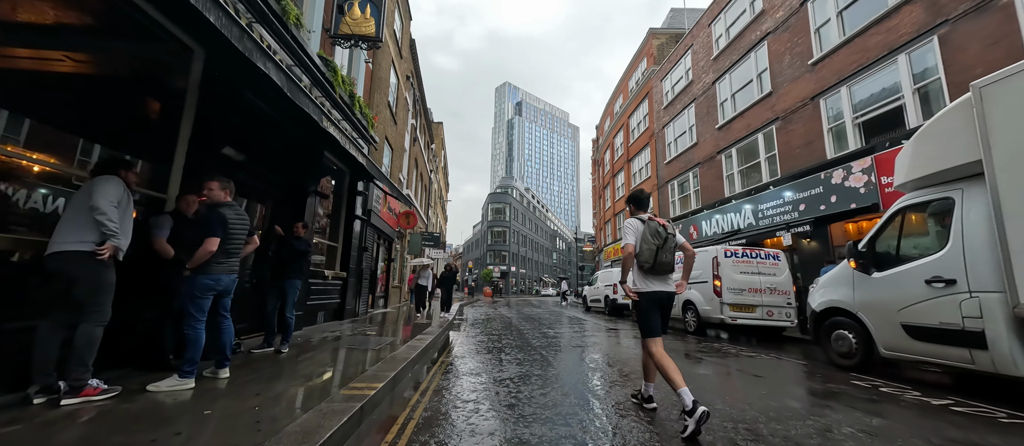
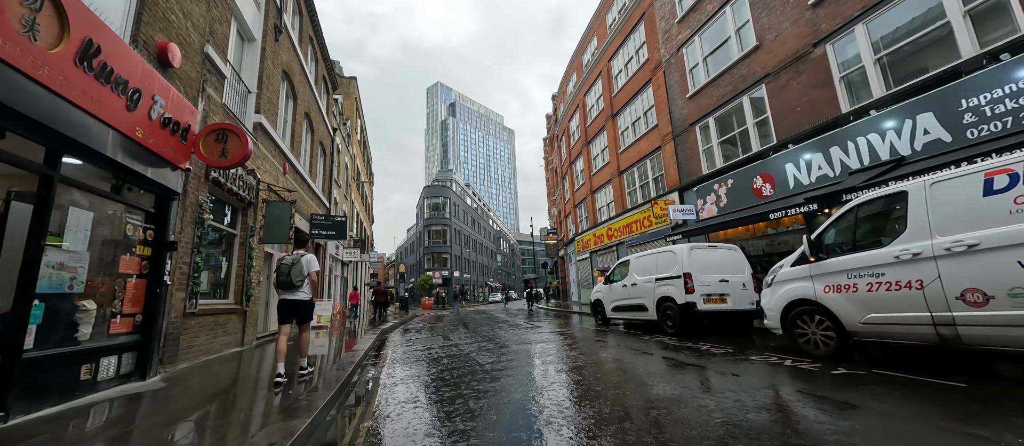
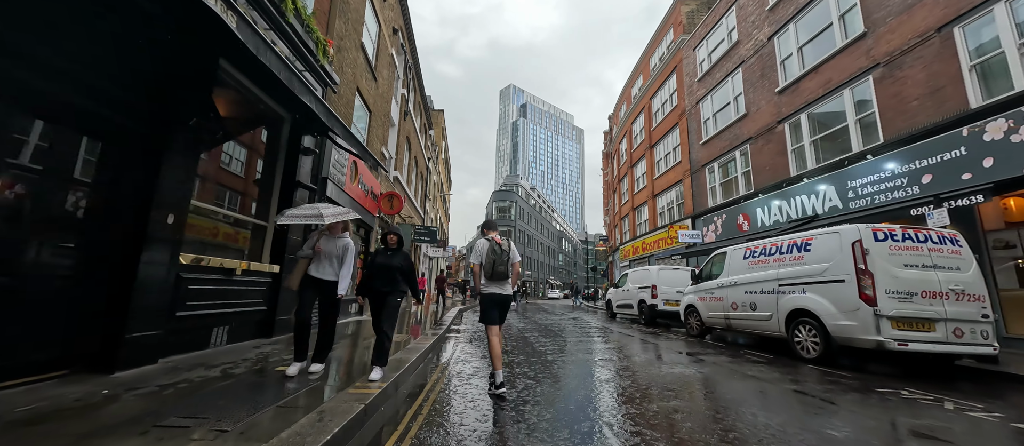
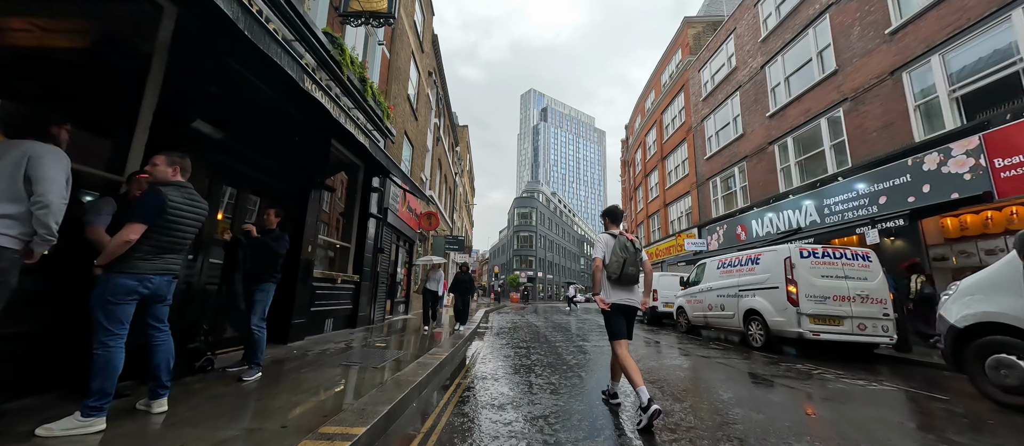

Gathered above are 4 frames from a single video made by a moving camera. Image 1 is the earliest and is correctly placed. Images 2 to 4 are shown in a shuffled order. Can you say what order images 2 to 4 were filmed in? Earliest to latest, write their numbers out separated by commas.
4, 3, 2
